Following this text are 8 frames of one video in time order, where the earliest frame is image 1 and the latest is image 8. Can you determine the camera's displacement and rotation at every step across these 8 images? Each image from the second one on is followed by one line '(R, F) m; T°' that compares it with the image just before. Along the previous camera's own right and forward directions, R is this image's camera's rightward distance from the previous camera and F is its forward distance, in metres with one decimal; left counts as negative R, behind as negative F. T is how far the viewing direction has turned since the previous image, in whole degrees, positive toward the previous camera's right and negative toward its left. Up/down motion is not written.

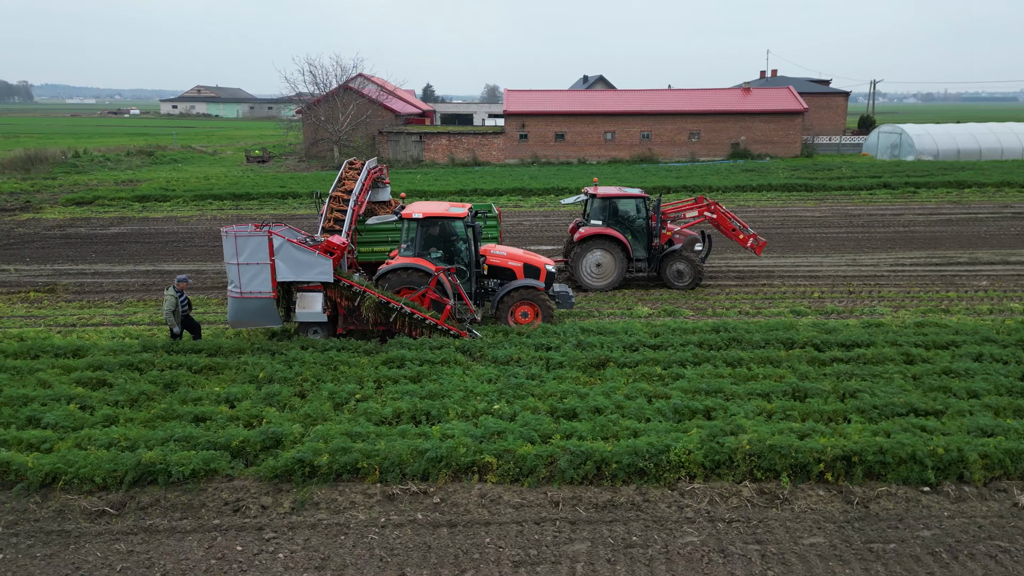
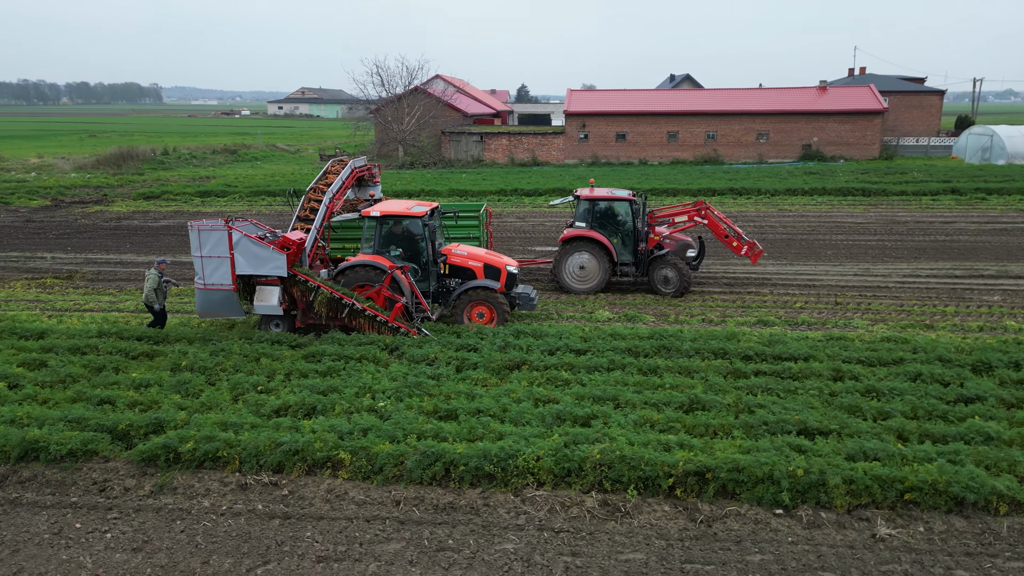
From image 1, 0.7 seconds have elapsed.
(+2.0, +0.1) m; -7°
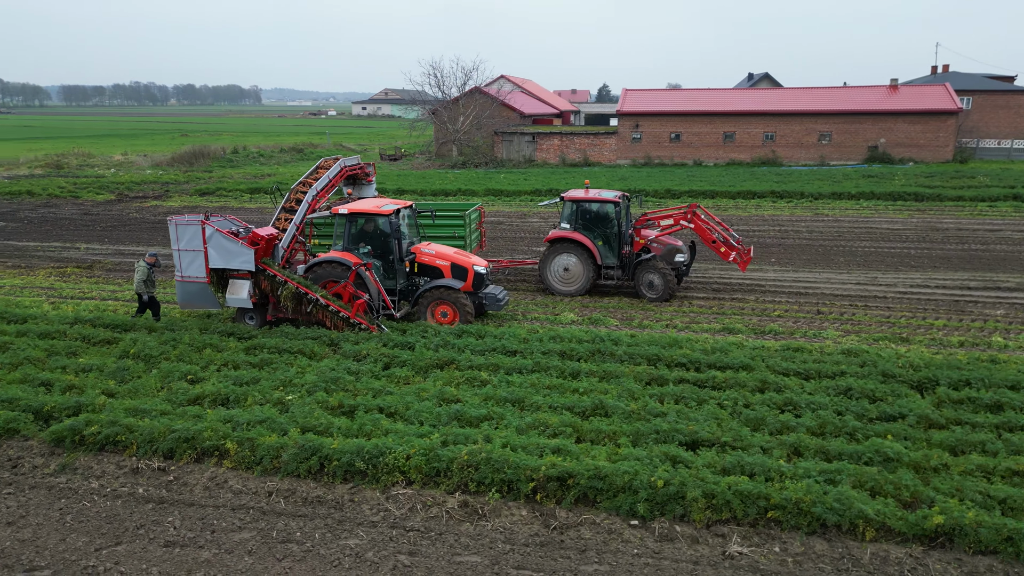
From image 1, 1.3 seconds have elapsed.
(+1.7, +0.1) m; -6°
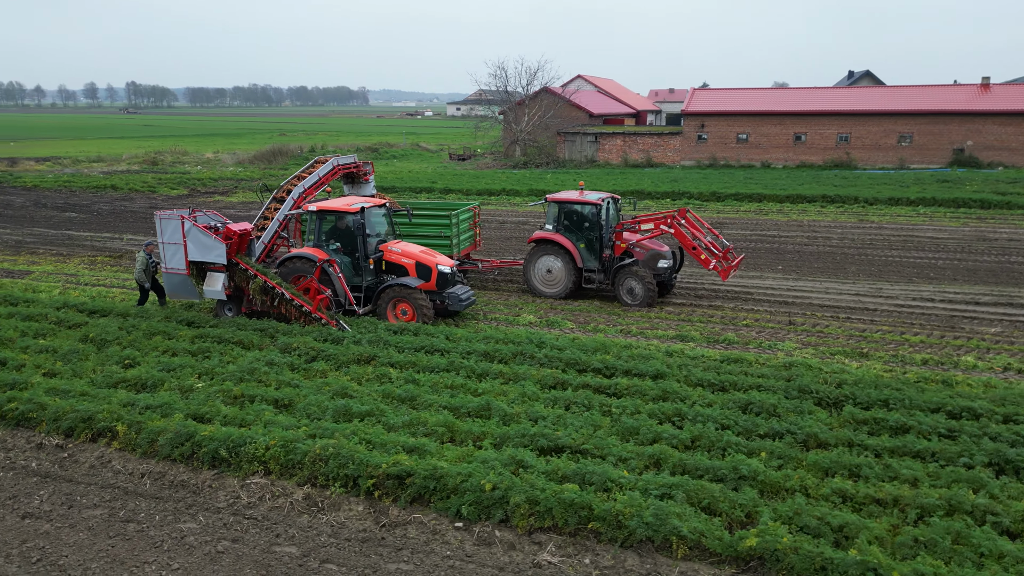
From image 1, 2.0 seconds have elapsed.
(+2.0, +0.1) m; -7°
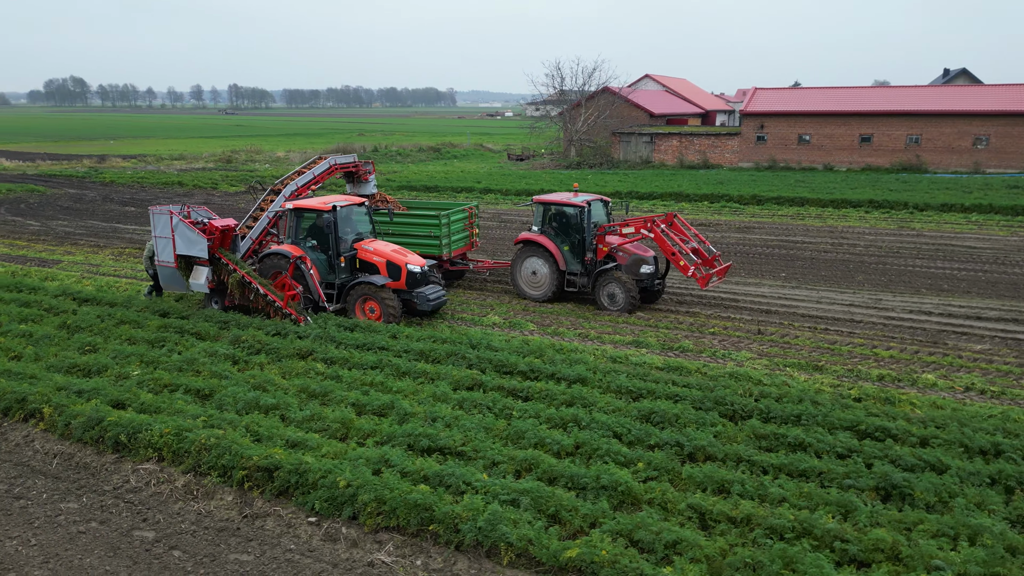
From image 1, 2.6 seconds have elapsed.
(+1.7, +0.1) m; -6°
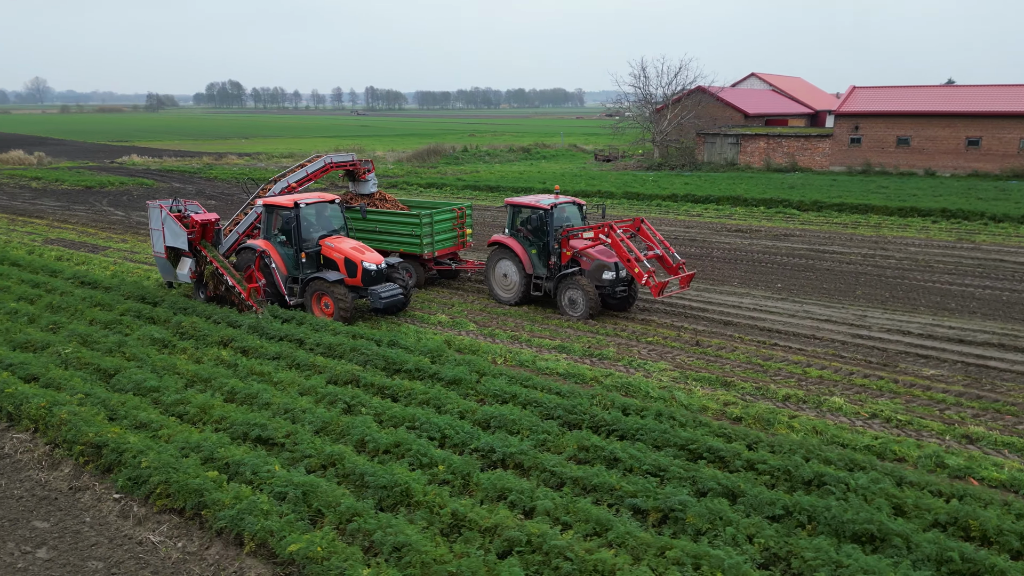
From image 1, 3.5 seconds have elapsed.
(+2.6, +0.2) m; -9°
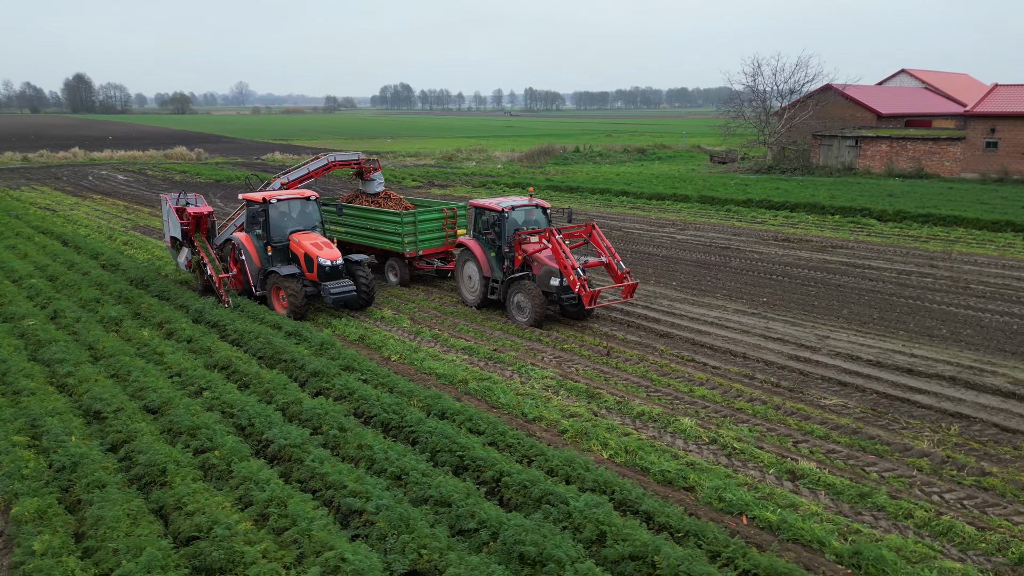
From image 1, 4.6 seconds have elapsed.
(+3.2, +0.3) m; -11°
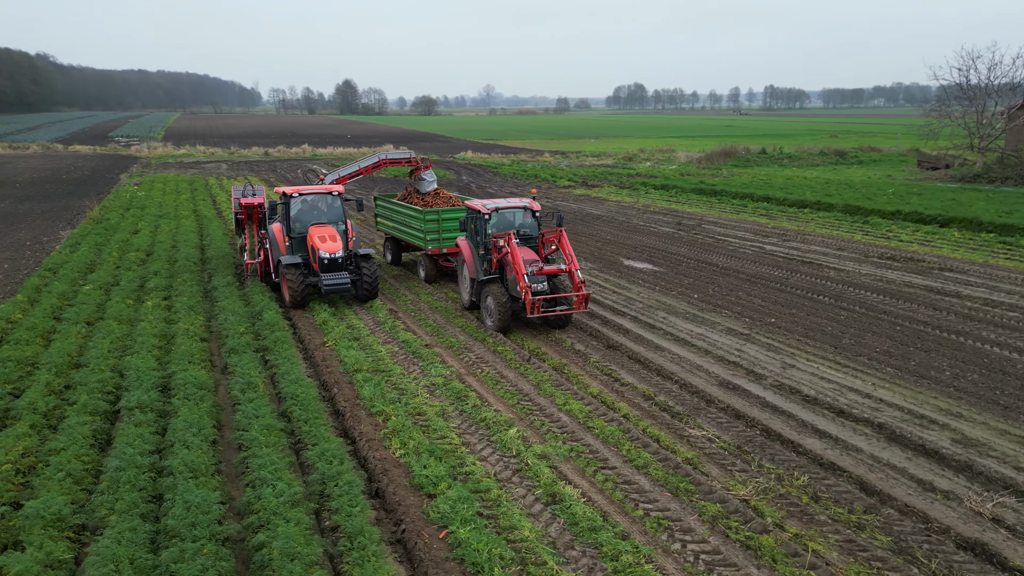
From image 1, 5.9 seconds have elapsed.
(+3.8, +0.5) m; -17°
